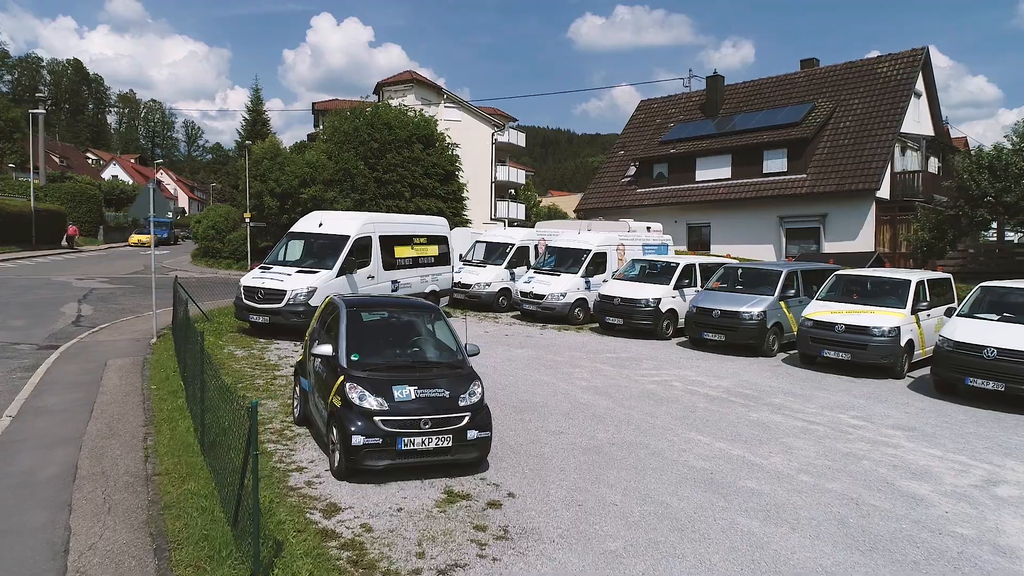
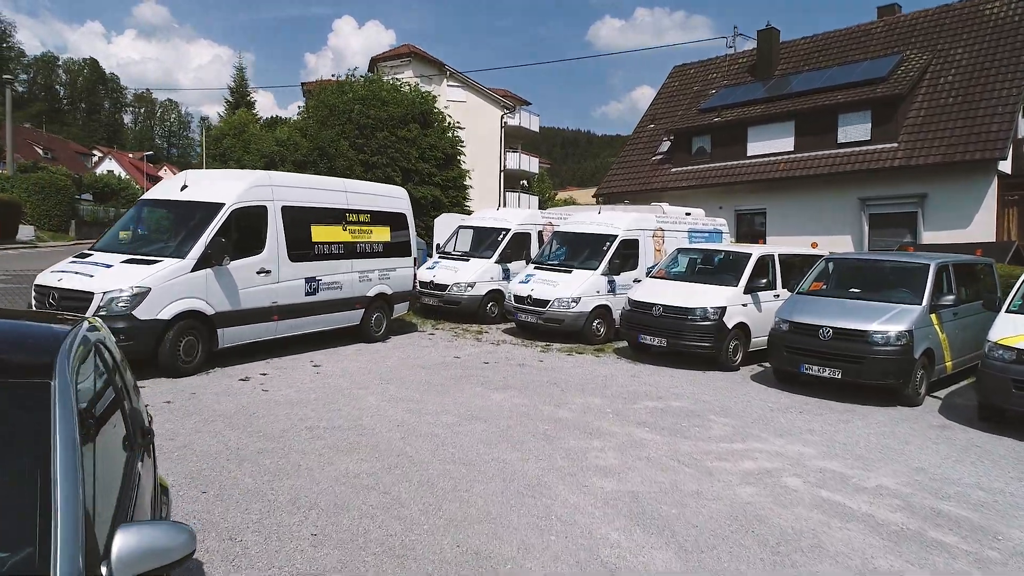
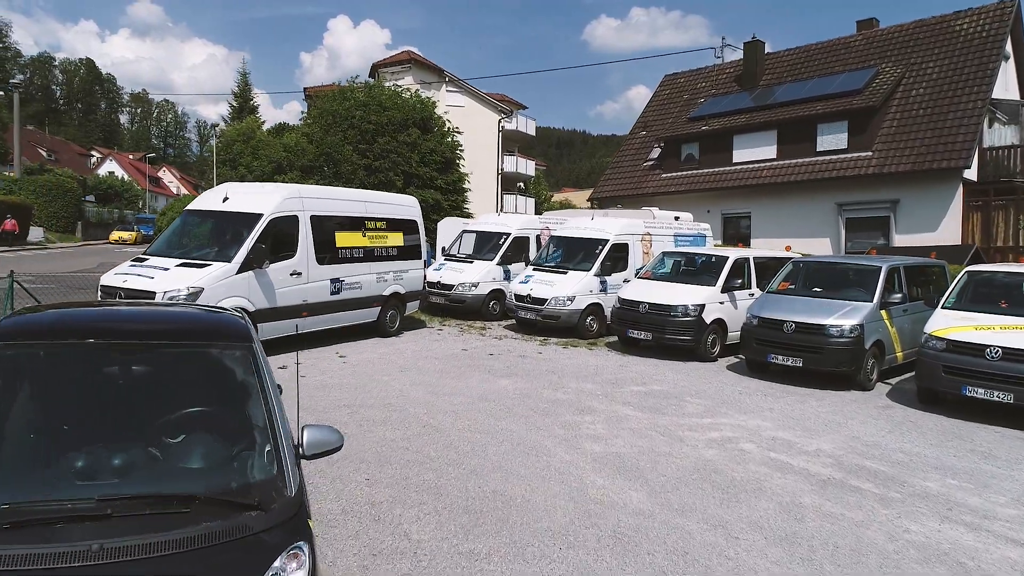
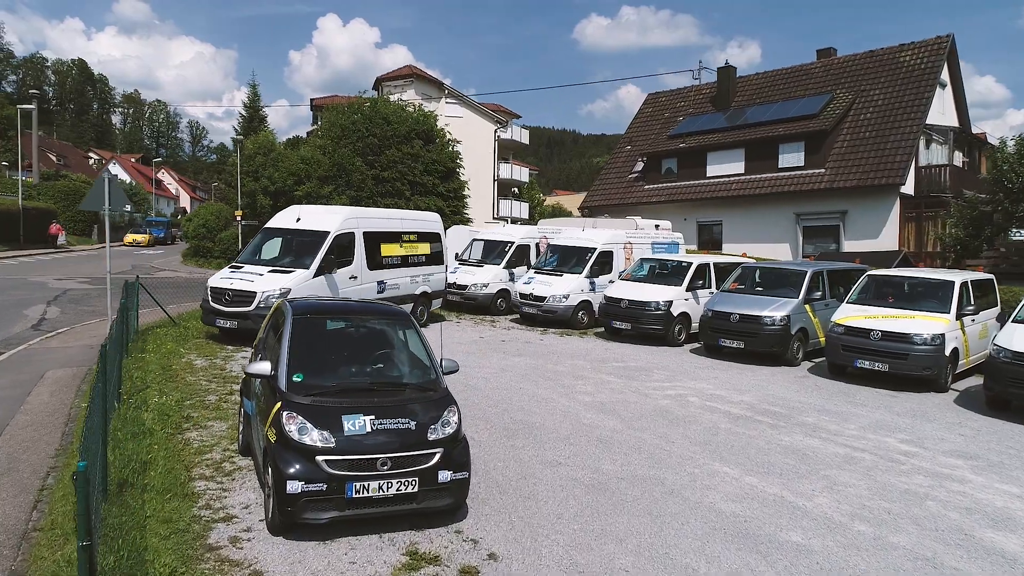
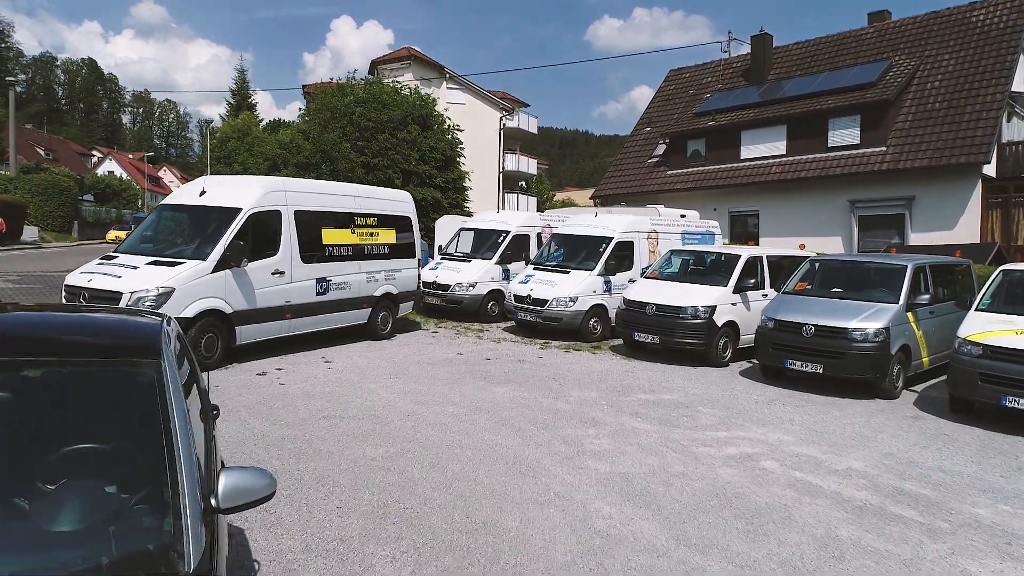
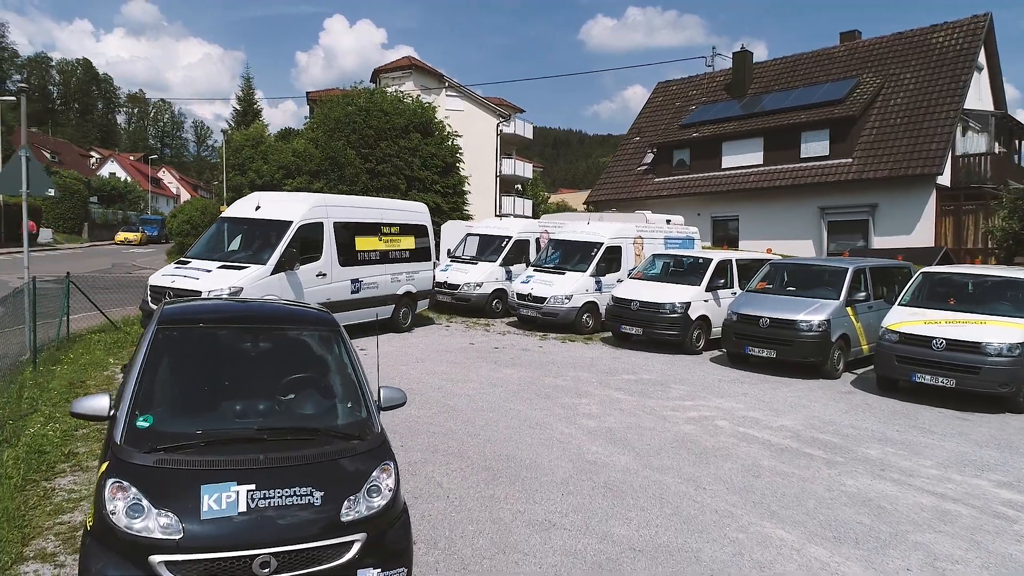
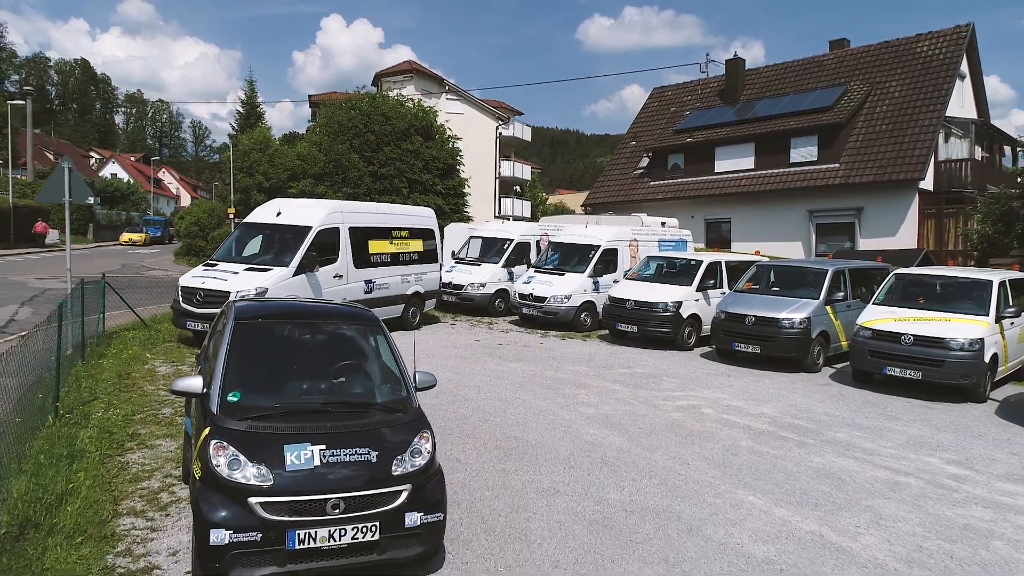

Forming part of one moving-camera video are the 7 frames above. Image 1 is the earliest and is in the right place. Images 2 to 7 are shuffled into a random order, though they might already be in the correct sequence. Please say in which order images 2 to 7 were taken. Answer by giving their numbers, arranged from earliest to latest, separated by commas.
4, 7, 6, 3, 5, 2
